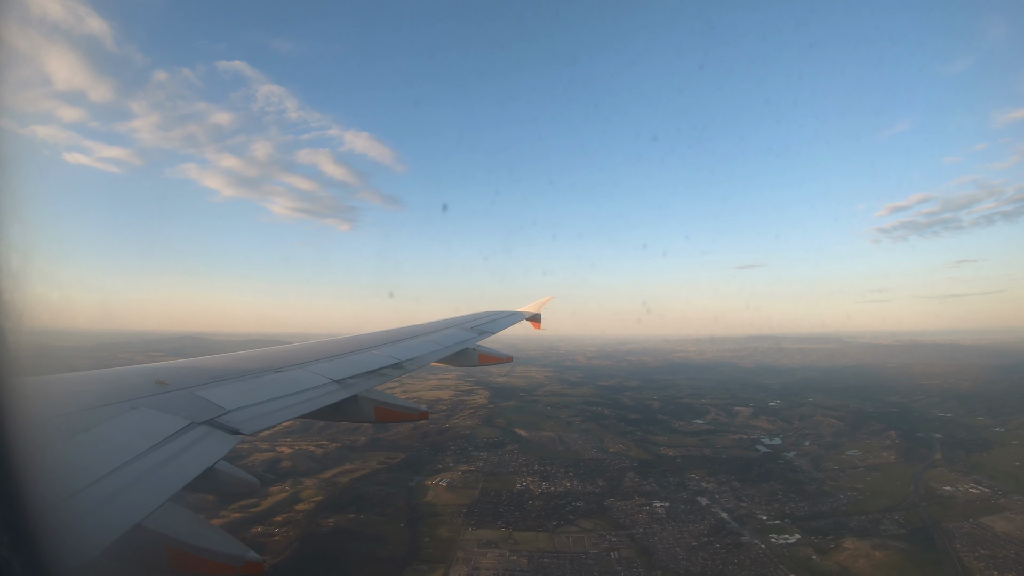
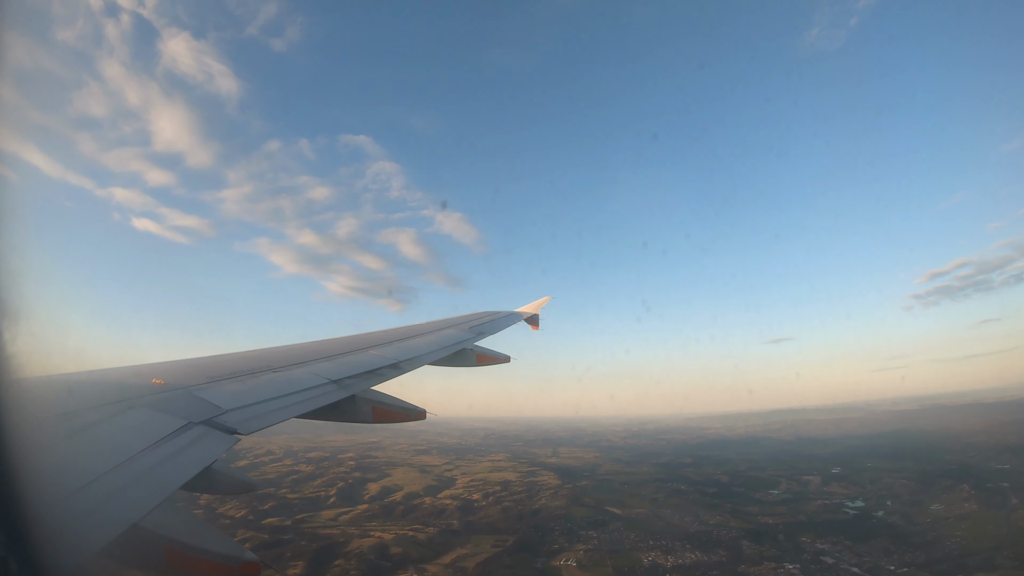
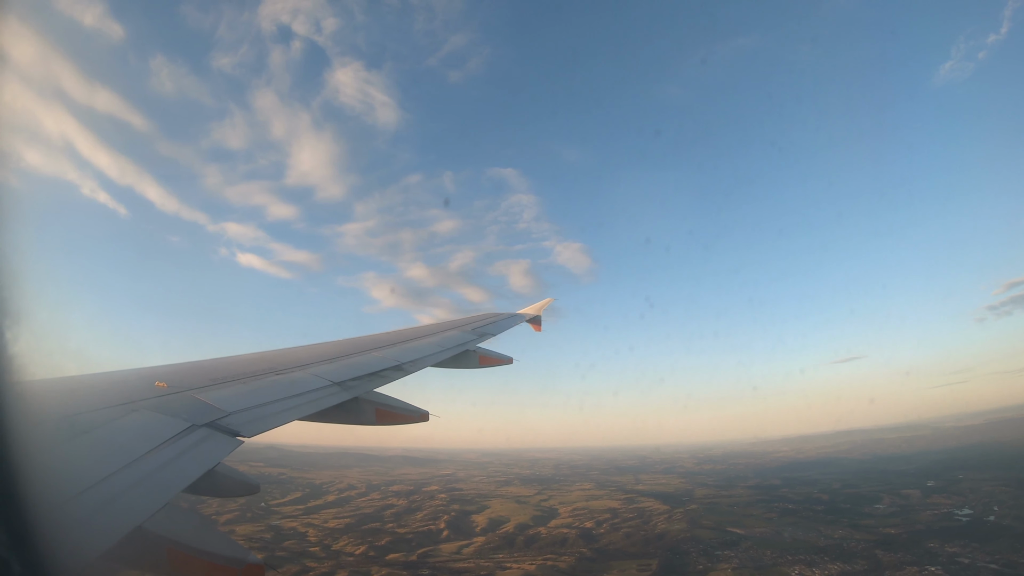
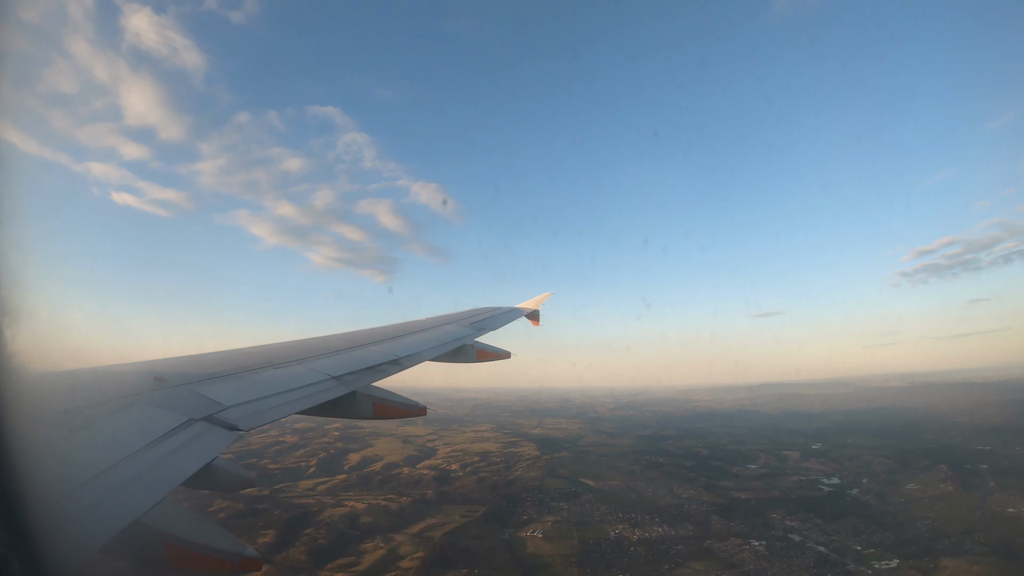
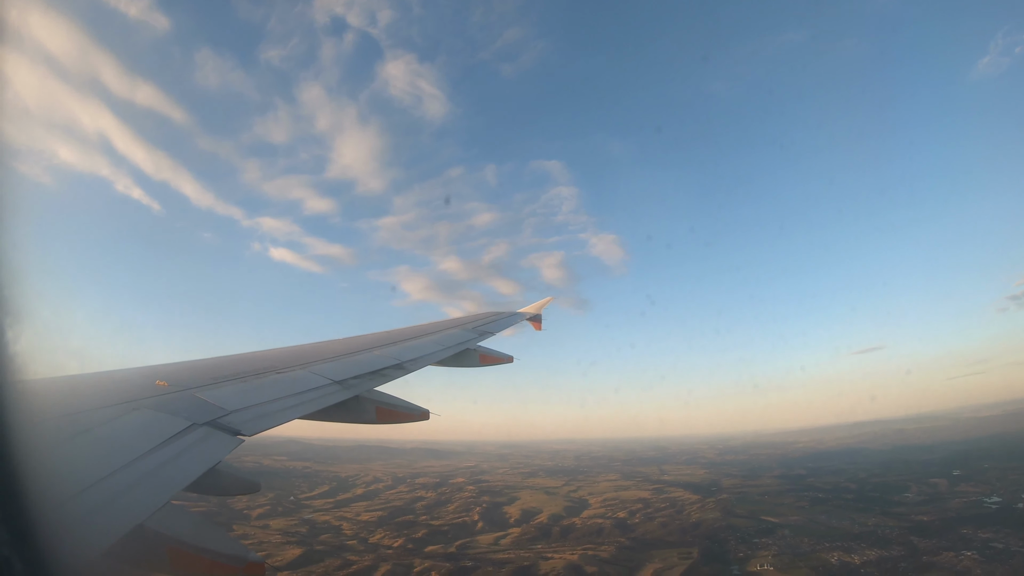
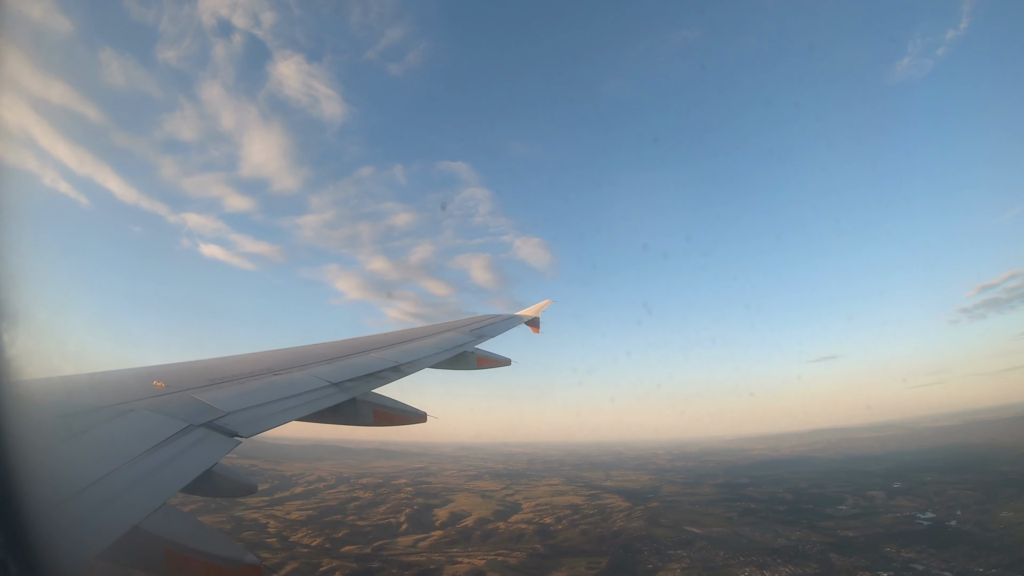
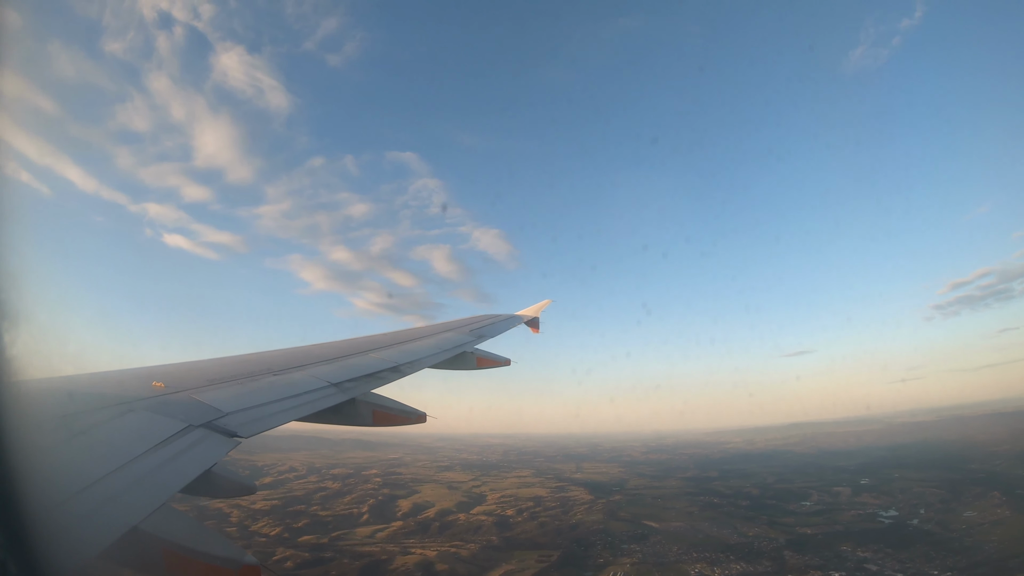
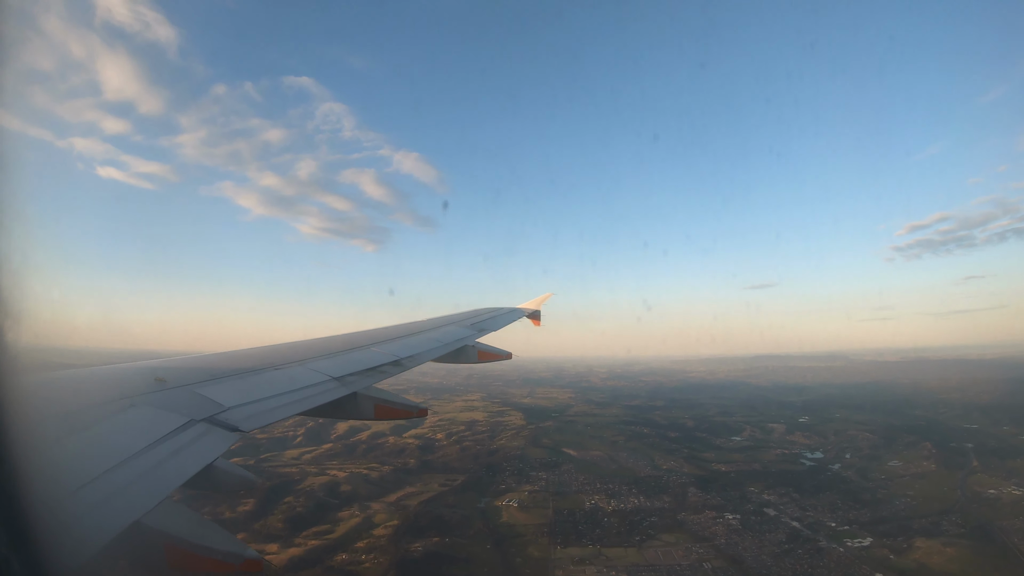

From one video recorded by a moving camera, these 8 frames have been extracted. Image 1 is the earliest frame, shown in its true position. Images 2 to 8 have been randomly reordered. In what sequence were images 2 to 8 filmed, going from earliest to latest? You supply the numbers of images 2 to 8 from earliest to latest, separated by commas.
8, 4, 2, 7, 6, 3, 5
